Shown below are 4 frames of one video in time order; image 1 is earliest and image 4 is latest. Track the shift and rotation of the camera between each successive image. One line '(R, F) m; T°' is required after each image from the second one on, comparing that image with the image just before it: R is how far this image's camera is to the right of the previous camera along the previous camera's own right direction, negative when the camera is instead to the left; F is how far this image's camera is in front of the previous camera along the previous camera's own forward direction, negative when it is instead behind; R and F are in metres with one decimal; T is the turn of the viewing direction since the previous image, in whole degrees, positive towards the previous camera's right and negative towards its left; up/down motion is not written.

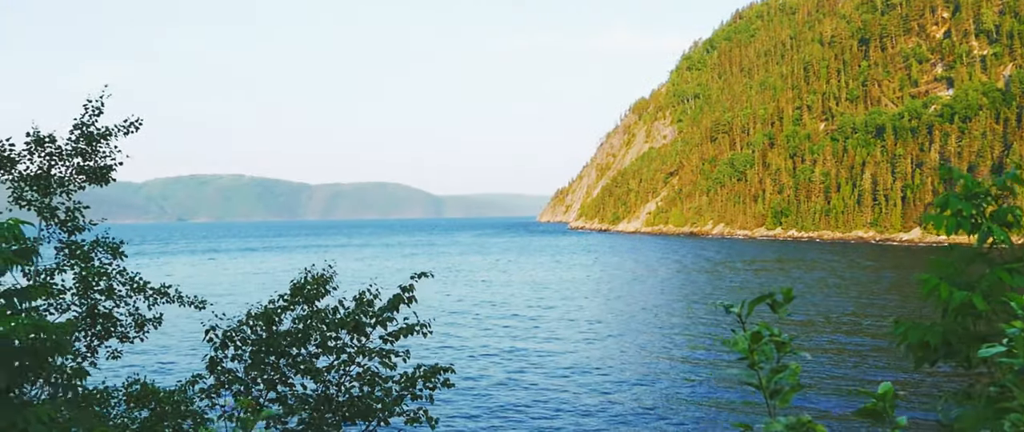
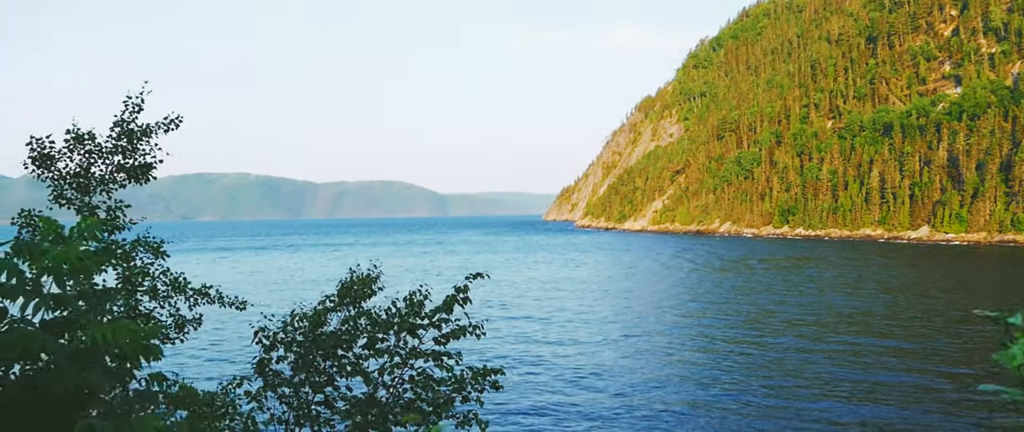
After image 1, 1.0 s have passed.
(-0.6, +0.3) m; -1°
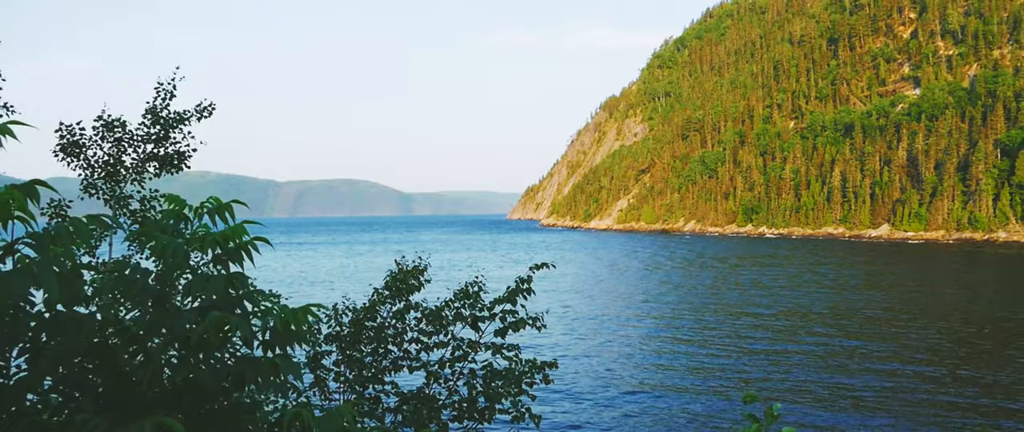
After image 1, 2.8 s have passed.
(-1.1, +0.3) m; +2°
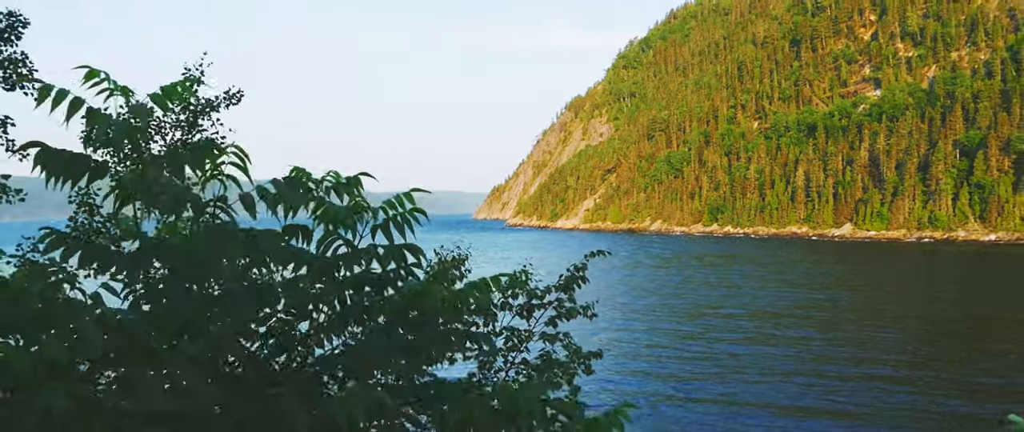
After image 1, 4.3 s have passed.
(-1.0, +0.2) m; +2°
